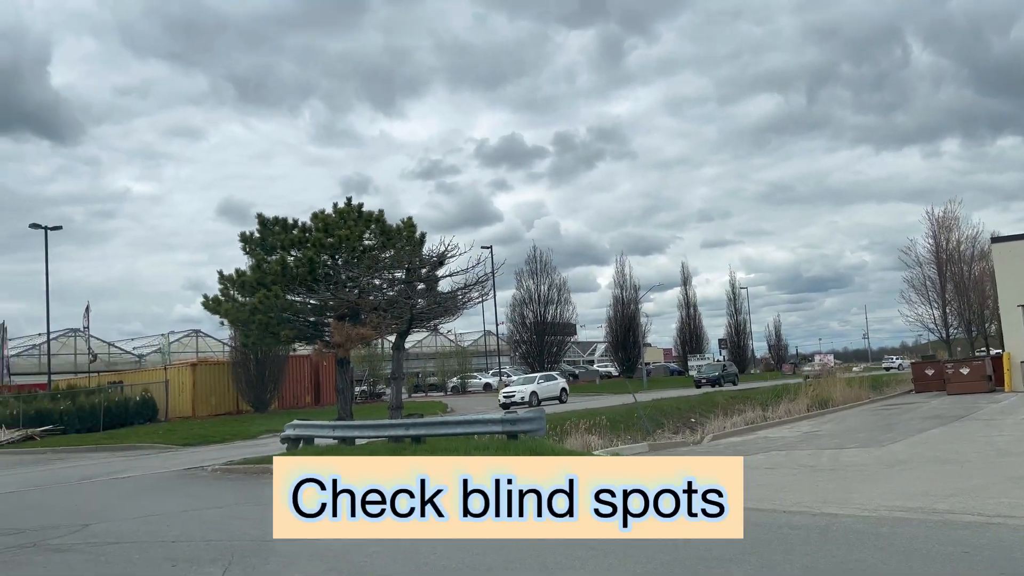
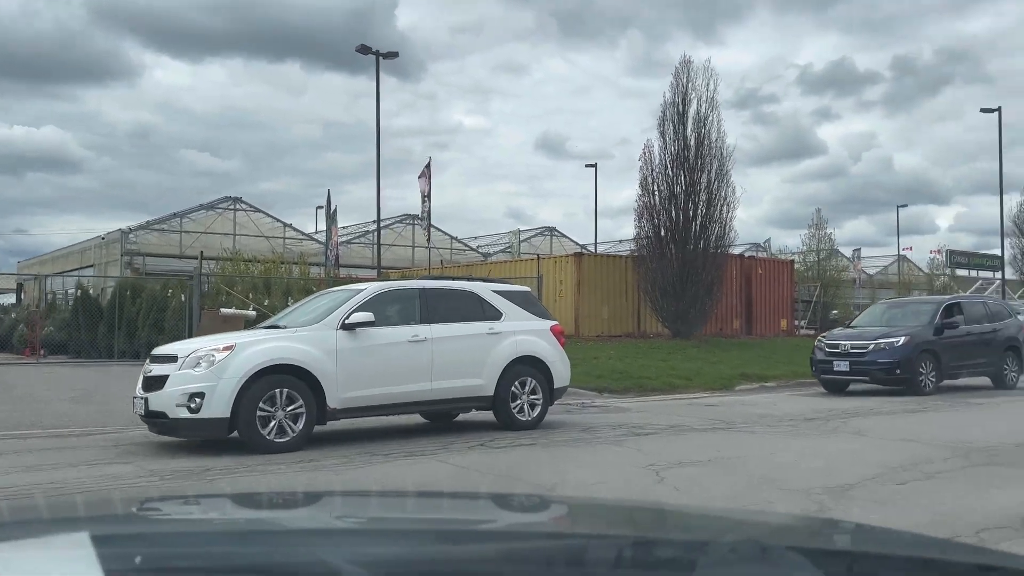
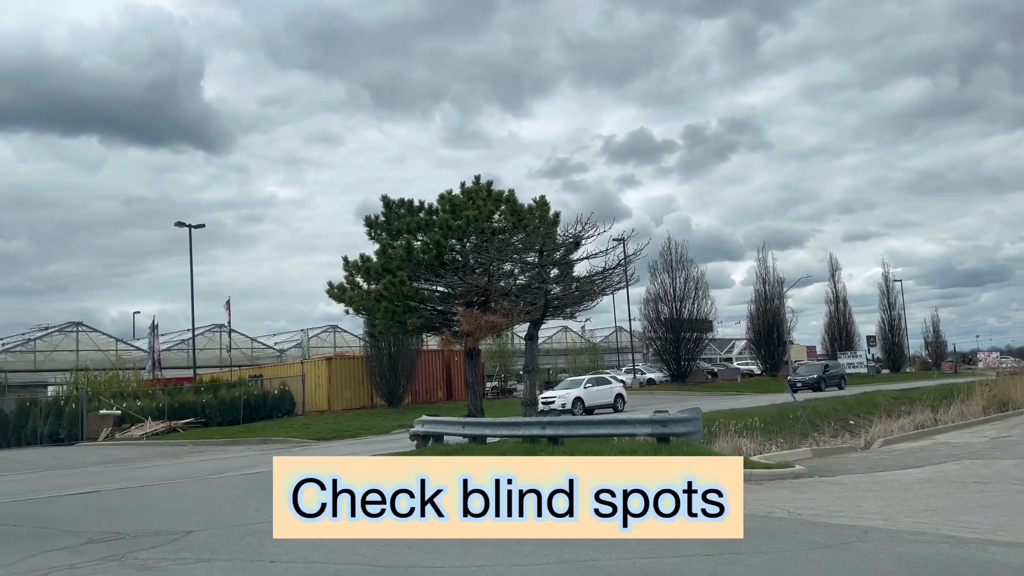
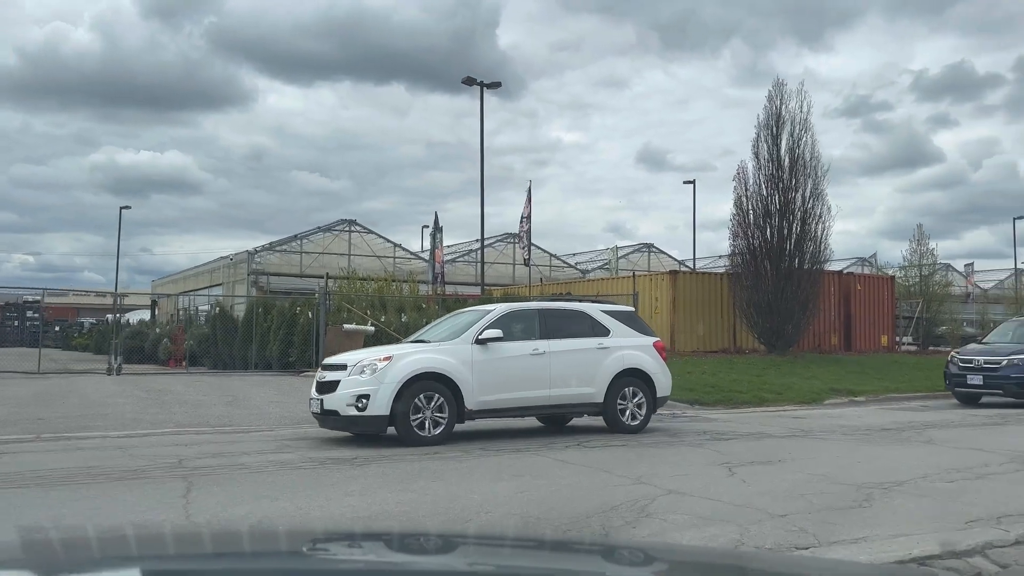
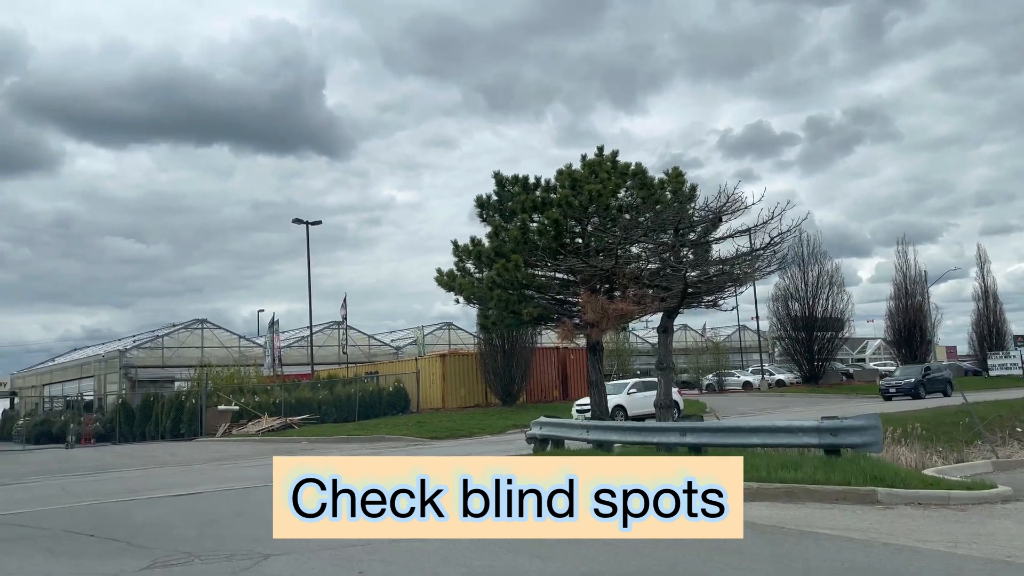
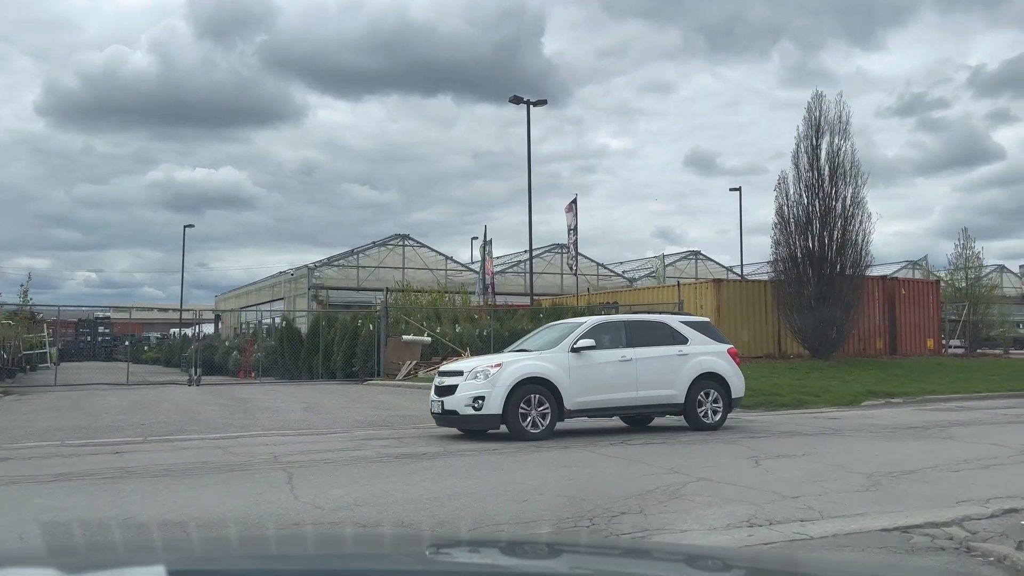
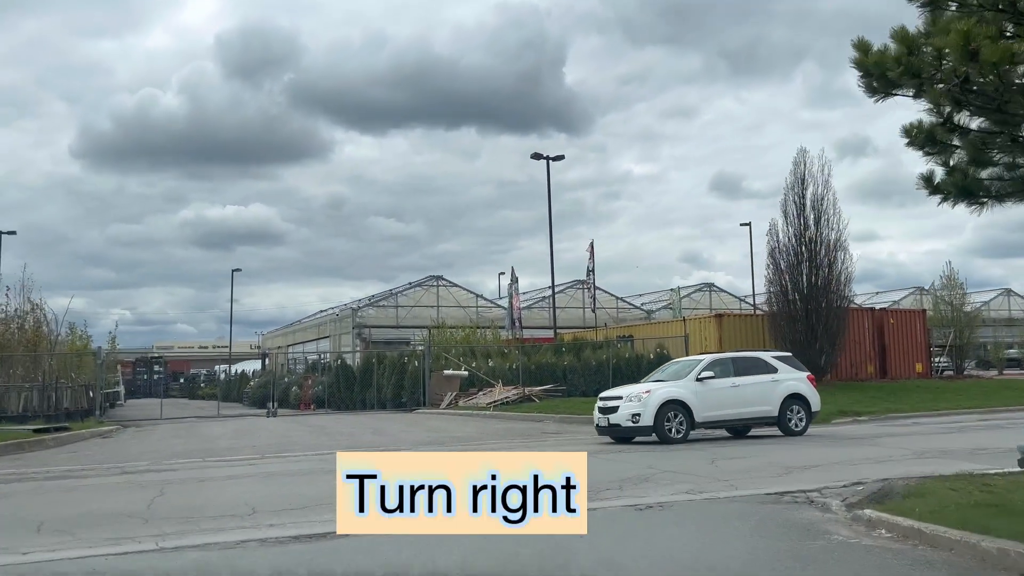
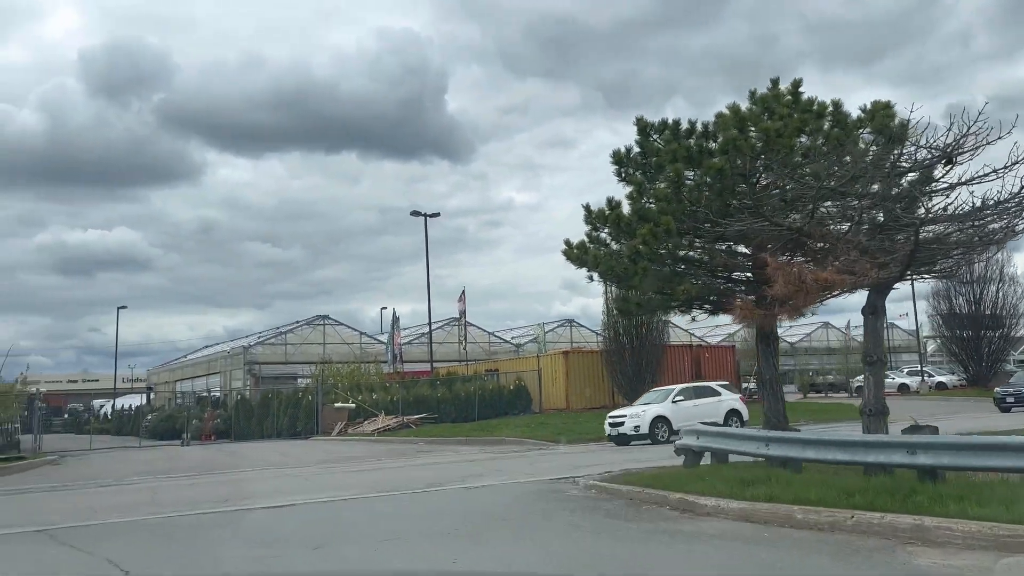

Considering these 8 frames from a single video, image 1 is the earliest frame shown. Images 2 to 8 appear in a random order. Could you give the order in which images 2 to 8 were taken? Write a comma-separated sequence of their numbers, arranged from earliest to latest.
3, 5, 8, 7, 6, 4, 2
